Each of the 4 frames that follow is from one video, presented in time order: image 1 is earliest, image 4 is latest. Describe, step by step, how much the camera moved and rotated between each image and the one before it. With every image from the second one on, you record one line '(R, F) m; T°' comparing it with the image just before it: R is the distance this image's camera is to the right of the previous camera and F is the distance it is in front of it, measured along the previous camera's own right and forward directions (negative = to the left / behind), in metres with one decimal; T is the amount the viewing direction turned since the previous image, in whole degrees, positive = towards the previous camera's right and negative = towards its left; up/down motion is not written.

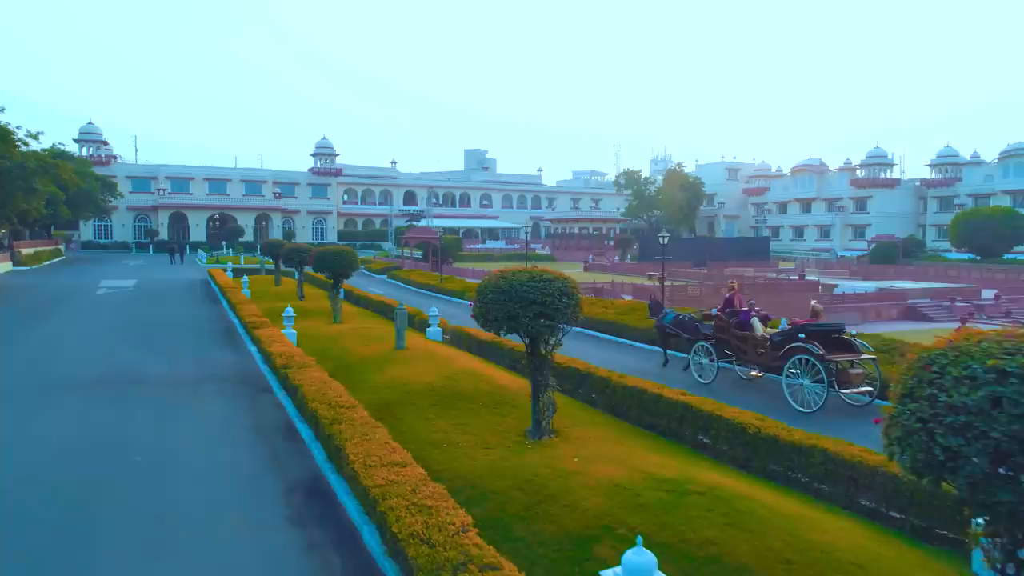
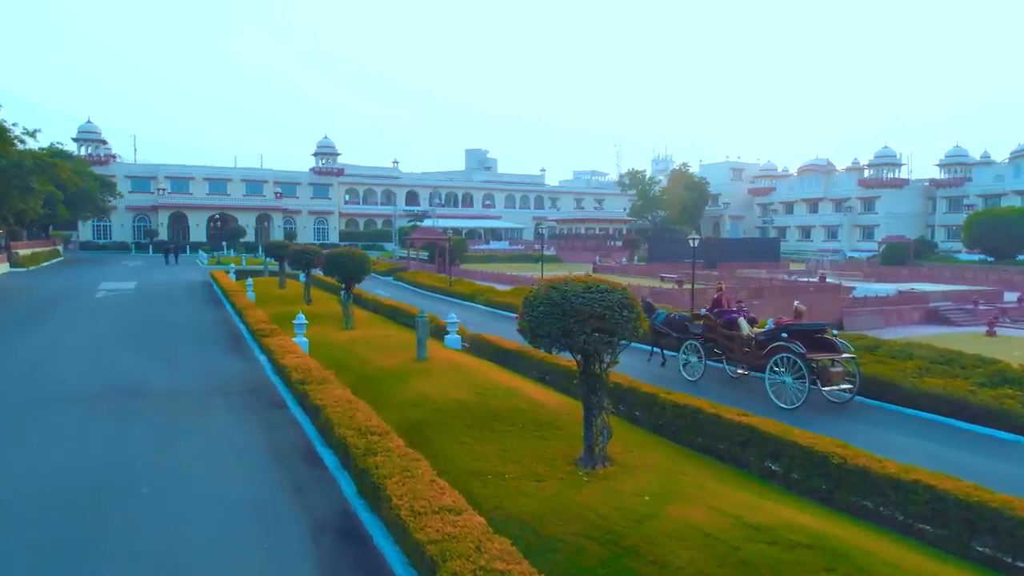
(-0.3, +0.7) m; 0°
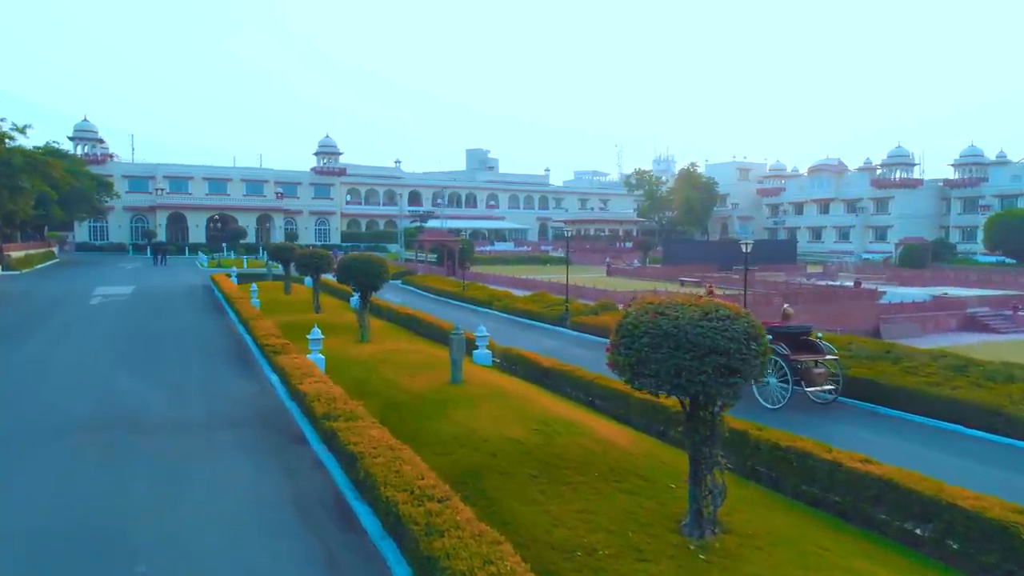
(-0.5, +1.2) m; 0°
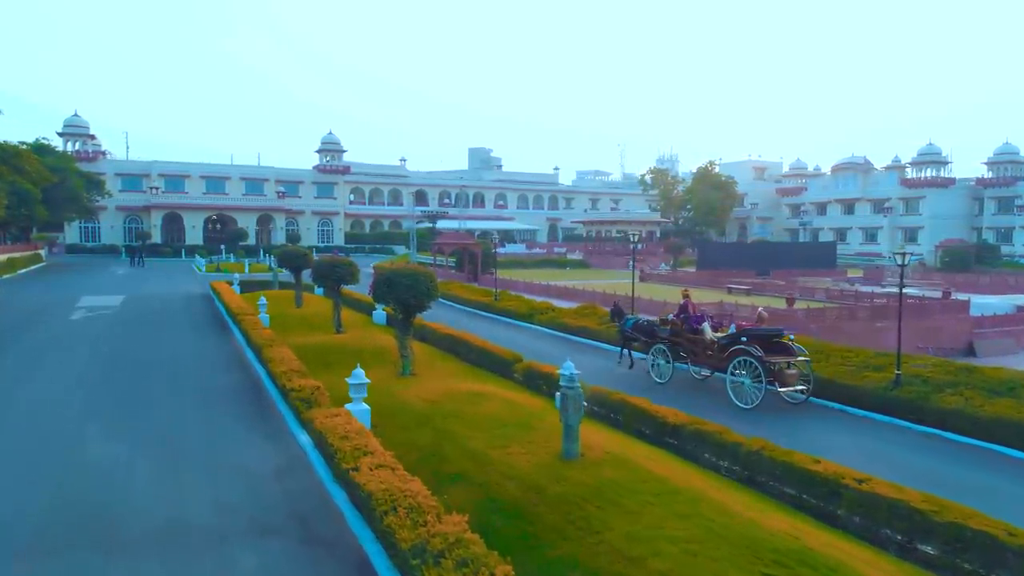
(-1.0, +2.8) m; 0°
